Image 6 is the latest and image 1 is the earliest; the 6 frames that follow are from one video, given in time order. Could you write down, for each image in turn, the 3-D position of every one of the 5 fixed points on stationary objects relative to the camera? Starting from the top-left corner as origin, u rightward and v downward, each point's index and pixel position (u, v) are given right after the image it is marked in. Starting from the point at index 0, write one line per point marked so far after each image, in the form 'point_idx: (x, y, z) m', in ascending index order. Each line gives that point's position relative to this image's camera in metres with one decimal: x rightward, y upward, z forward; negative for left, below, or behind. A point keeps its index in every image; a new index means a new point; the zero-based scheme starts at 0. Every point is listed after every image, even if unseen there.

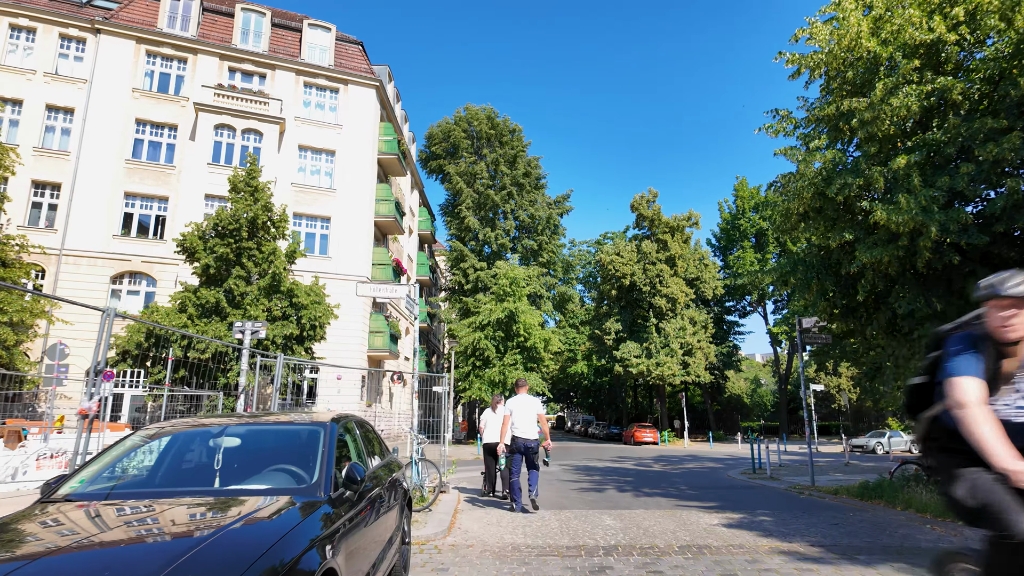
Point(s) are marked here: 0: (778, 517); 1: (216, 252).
0: (+3.2, -2.7, +7.1) m
1: (-9.7, +1.2, +19.5) m
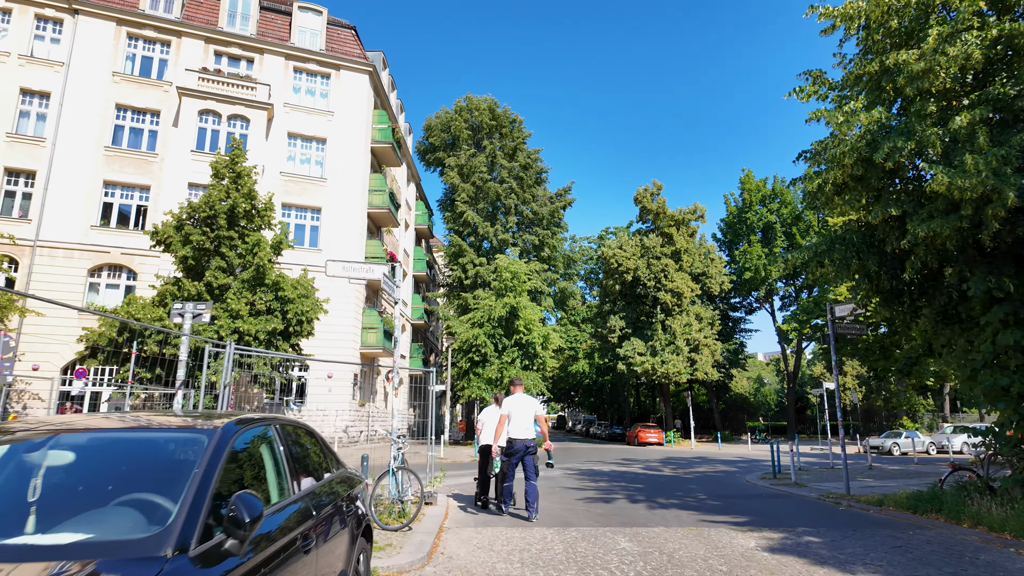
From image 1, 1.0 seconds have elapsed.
0: (+3.1, -2.5, +5.9) m
1: (-9.8, +1.4, +18.3) m
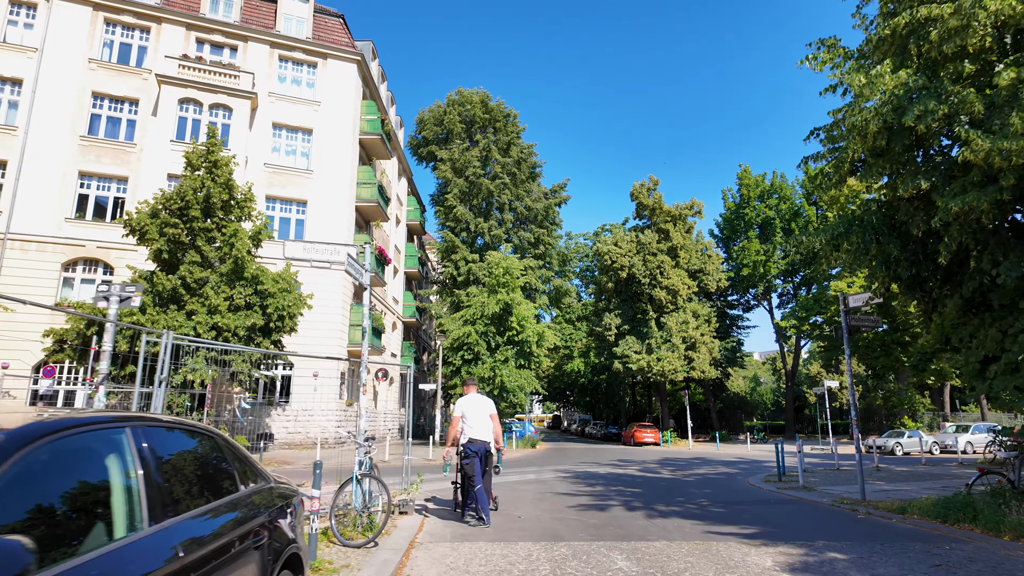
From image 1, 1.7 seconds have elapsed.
0: (+3.0, -2.3, +5.2) m
1: (-10.1, +1.6, +17.5) m
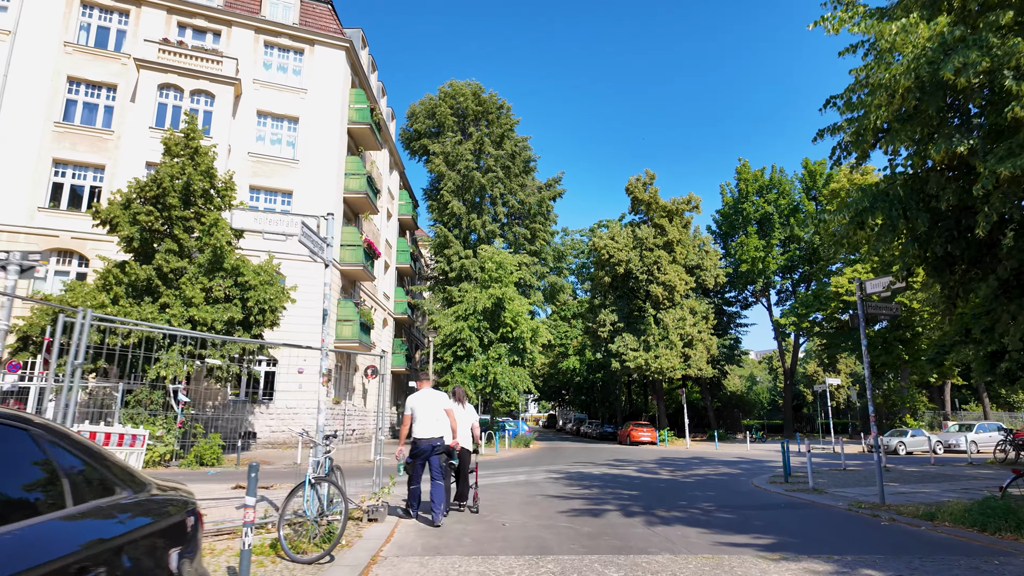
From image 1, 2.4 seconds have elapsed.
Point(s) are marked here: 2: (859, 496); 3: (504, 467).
0: (+2.8, -2.1, +4.4) m
1: (-10.3, +1.8, +16.6) m
2: (+5.1, -3.1, +8.9) m
3: (-0.2, -4.5, +15.0) m
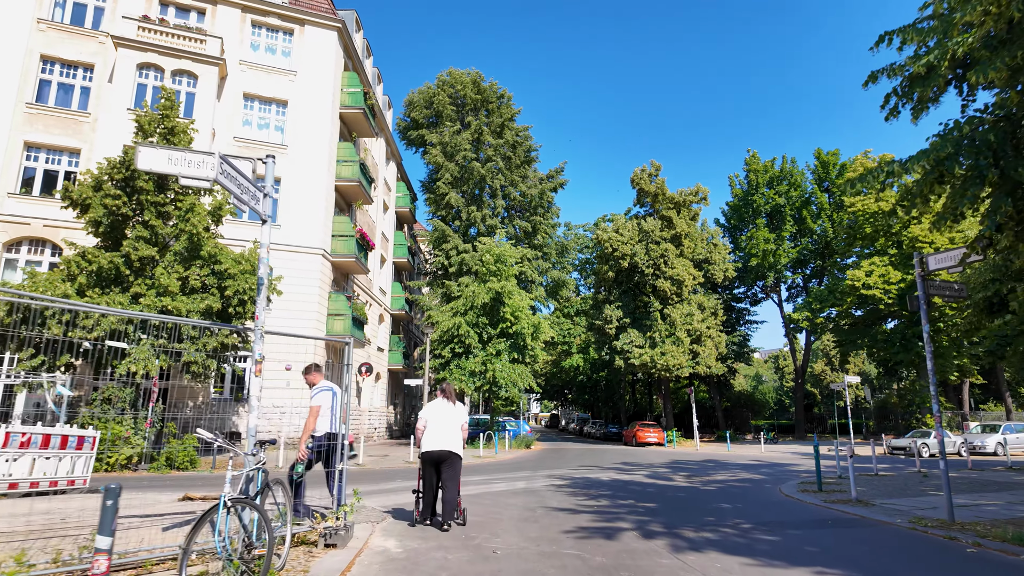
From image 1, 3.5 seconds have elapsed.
0: (+2.7, -1.8, +3.1) m
1: (-10.3, +2.1, +15.4) m
2: (+5.1, -2.8, +7.6) m
3: (-0.2, -4.2, +13.7) m
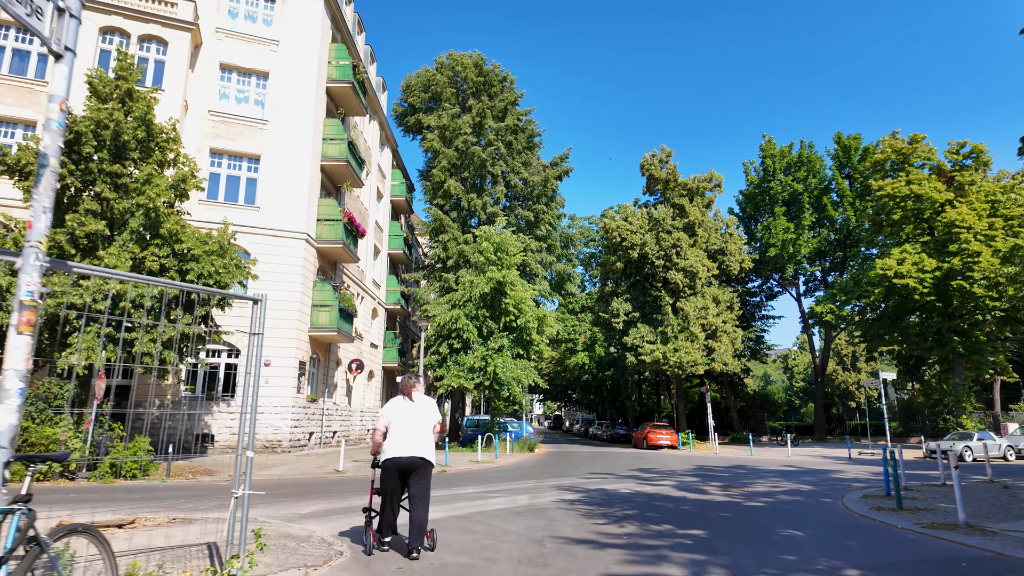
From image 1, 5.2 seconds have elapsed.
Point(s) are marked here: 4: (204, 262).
0: (+2.7, -1.4, +1.1) m
1: (-10.3, +2.6, +13.4) m
2: (+5.1, -2.3, +5.5) m
3: (-0.2, -3.8, +11.7) m
4: (-7.6, +0.7, +14.9) m
